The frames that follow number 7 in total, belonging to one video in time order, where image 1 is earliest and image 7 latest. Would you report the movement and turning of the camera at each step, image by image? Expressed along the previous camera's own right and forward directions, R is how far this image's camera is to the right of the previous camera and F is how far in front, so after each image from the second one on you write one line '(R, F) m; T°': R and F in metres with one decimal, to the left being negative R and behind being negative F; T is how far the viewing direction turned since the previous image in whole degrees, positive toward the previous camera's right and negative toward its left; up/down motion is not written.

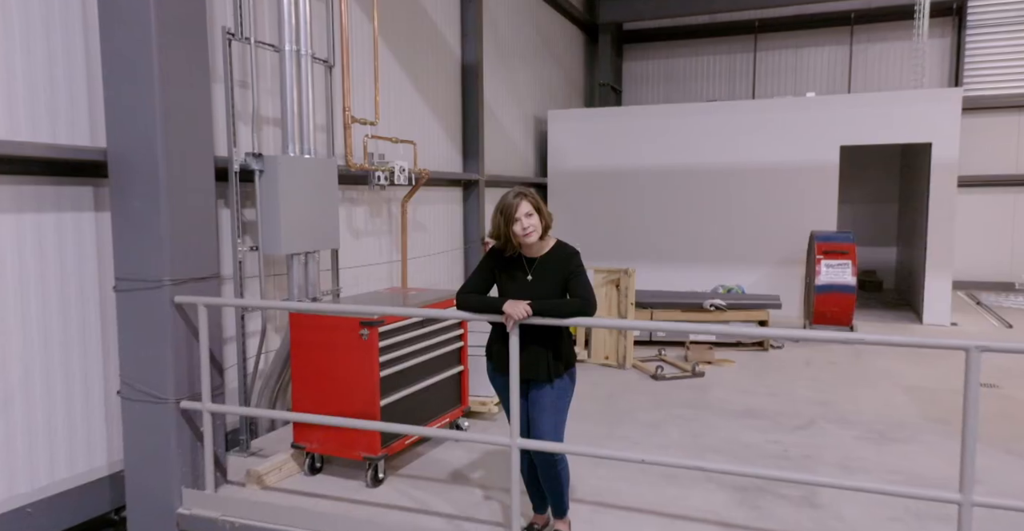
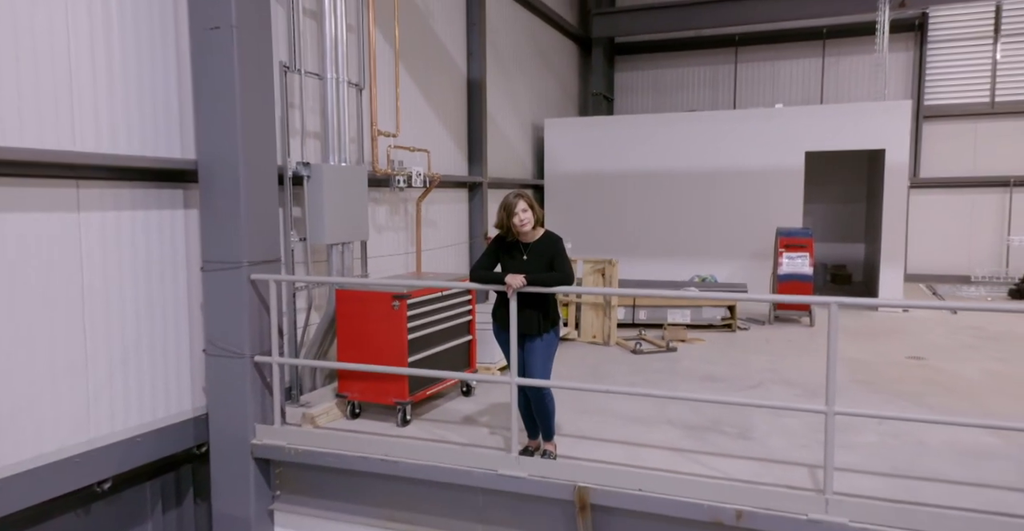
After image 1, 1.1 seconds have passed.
(0.0, -0.8) m; 0°
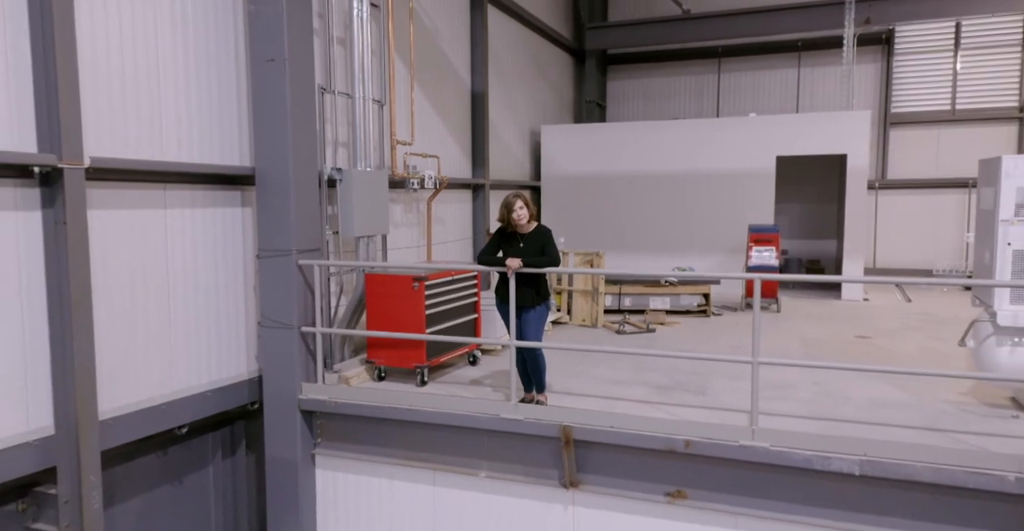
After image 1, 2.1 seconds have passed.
(0.0, -0.9) m; 0°
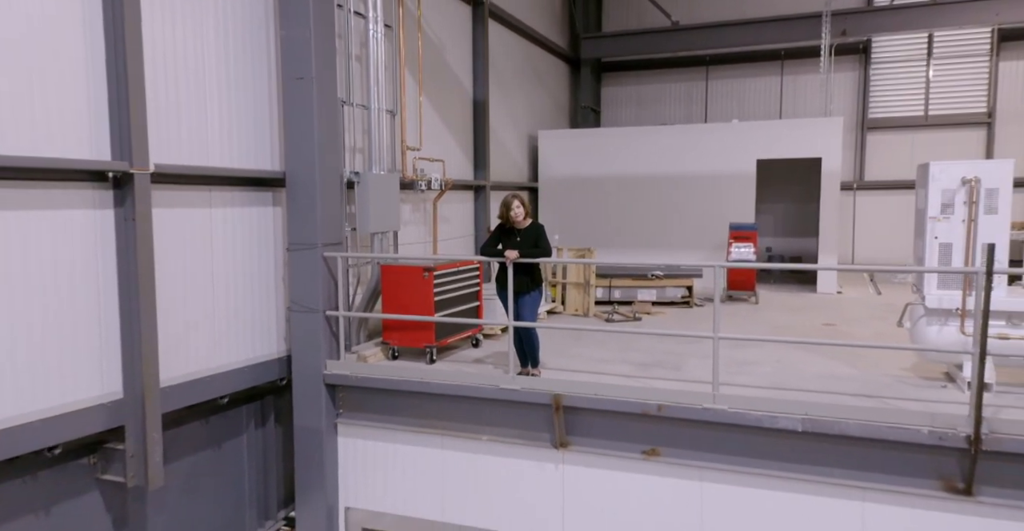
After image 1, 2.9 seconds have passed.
(0.0, -0.7) m; 0°
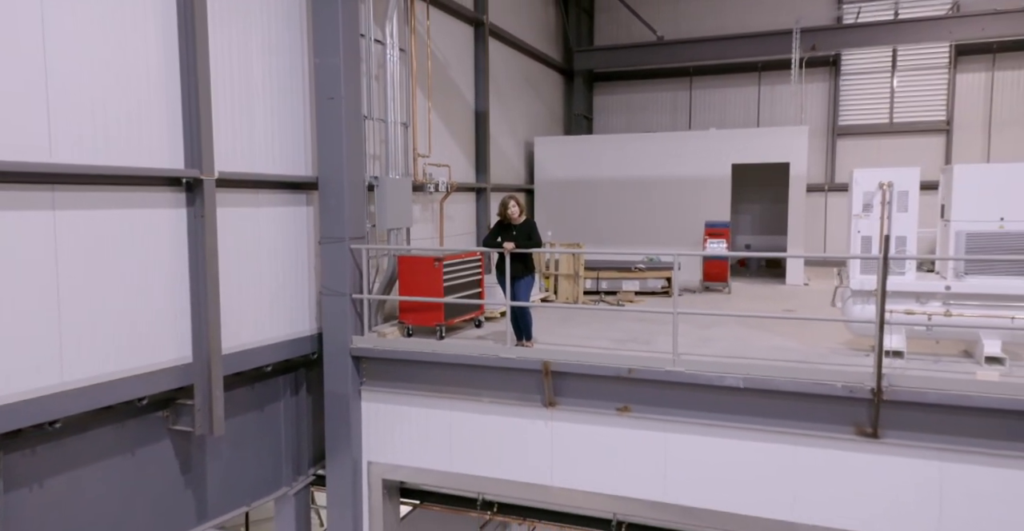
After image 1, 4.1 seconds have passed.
(0.0, -1.0) m; 0°
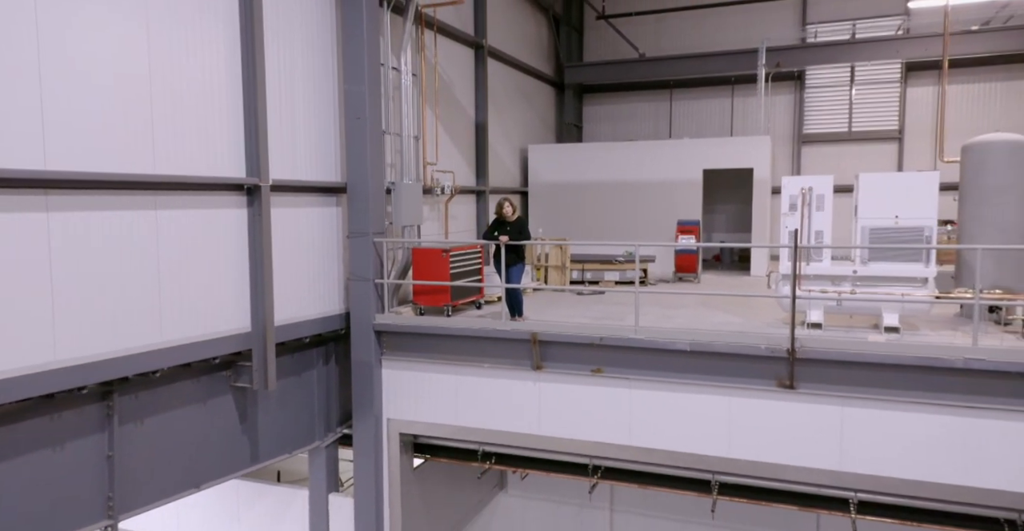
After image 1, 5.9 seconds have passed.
(0.0, -1.3) m; 0°
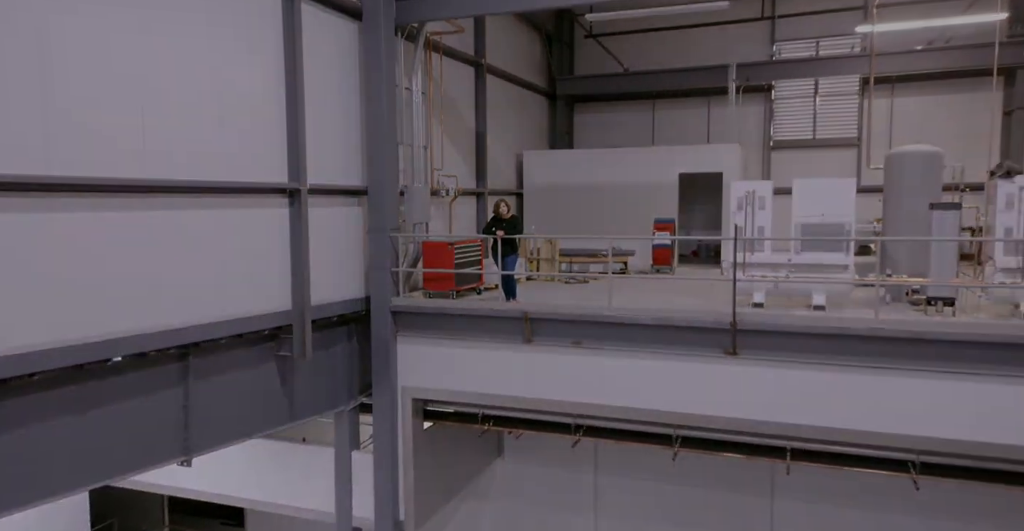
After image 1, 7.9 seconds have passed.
(0.0, -1.4) m; 0°
